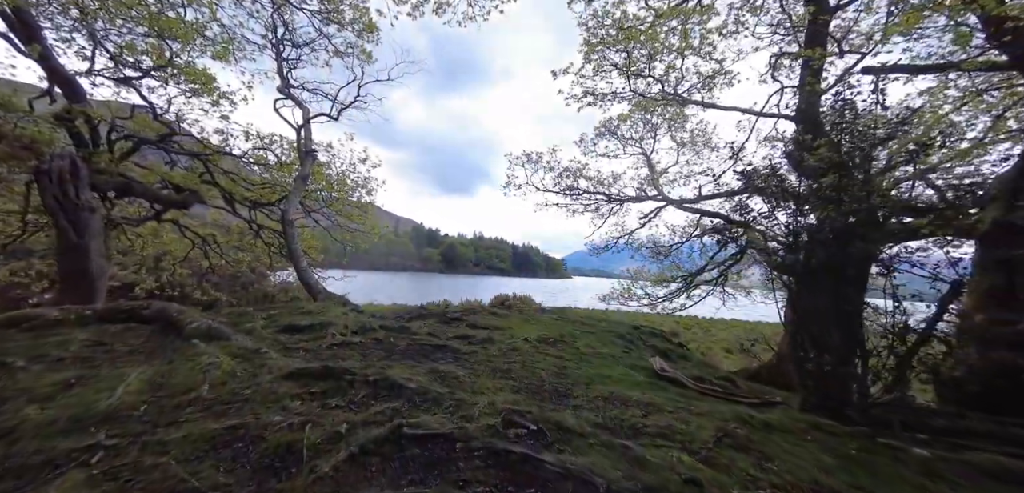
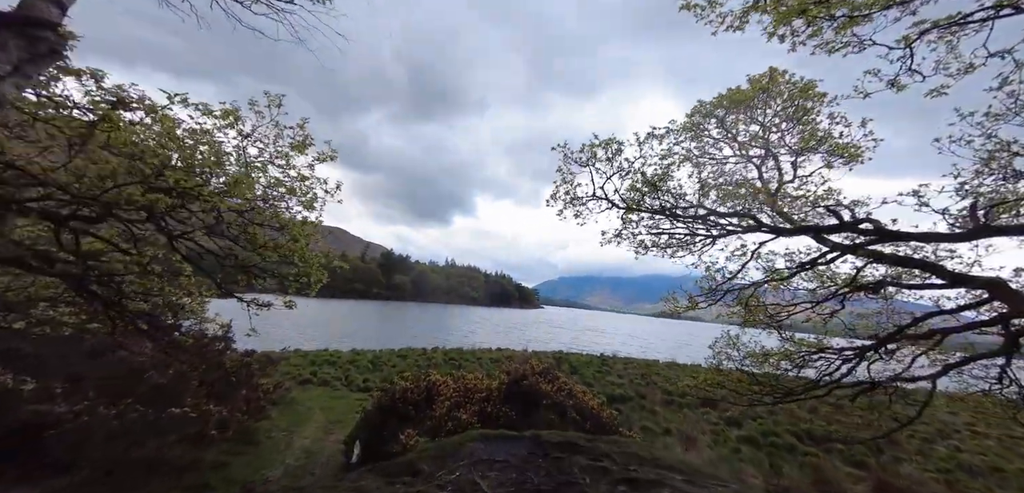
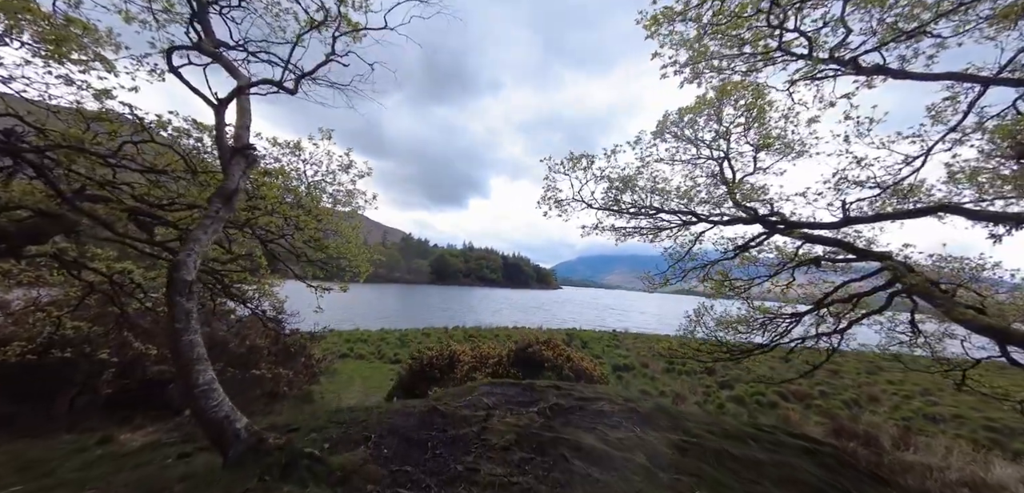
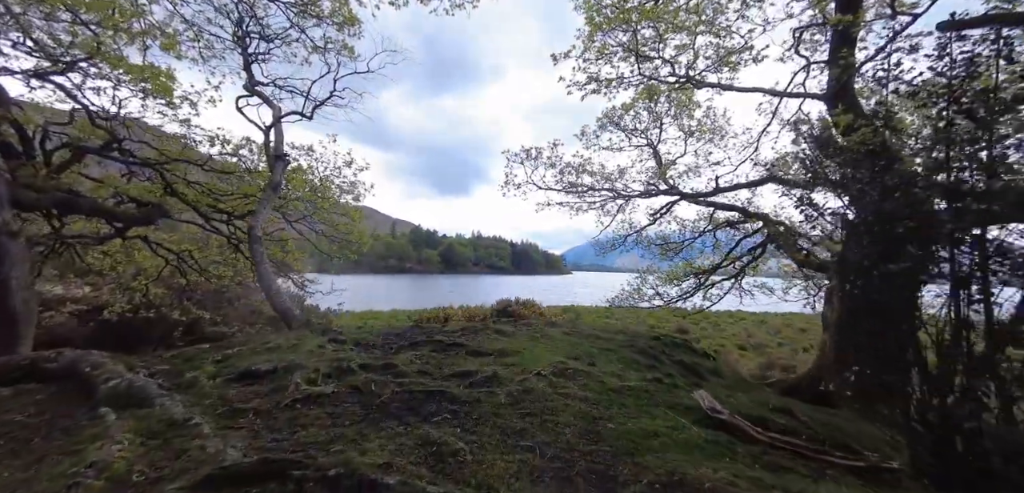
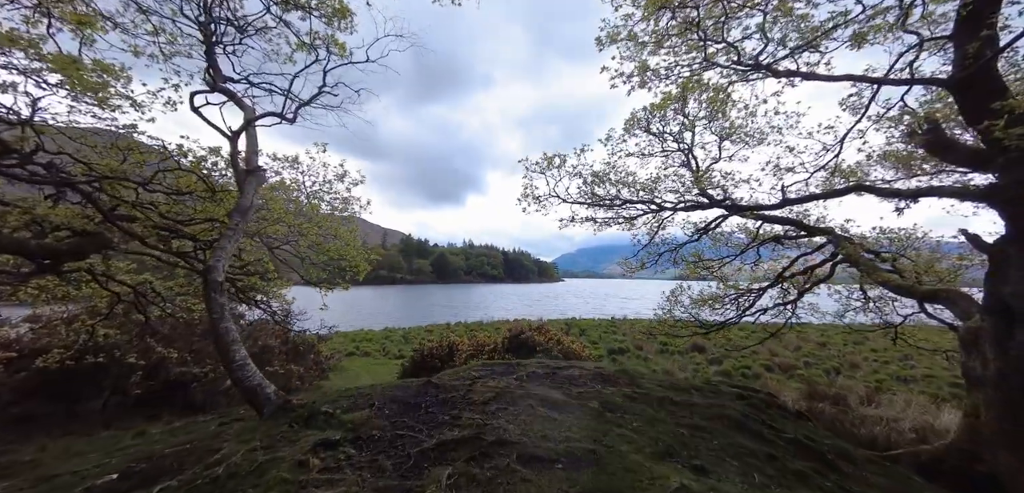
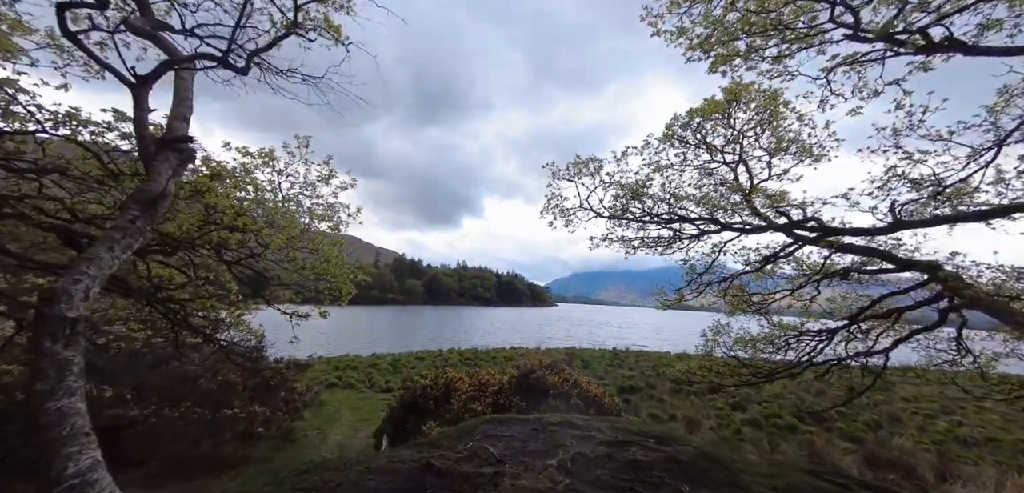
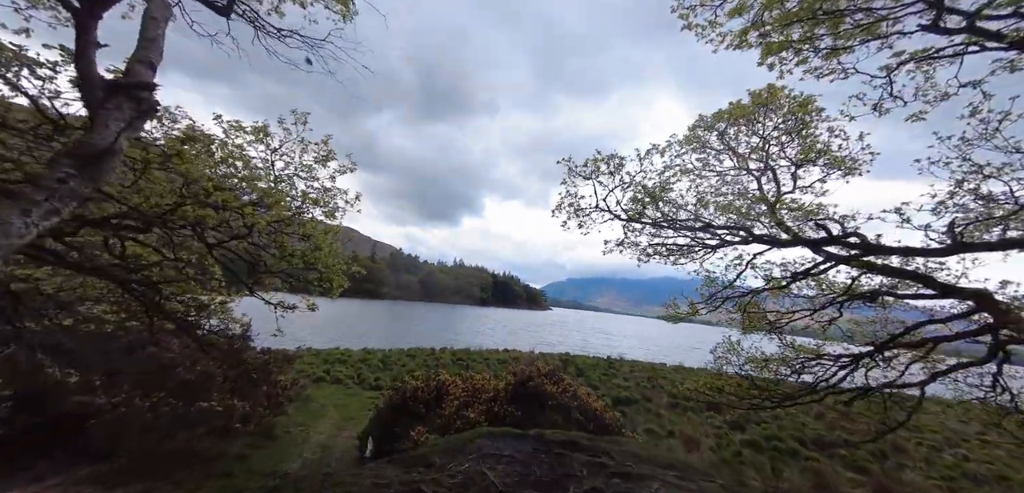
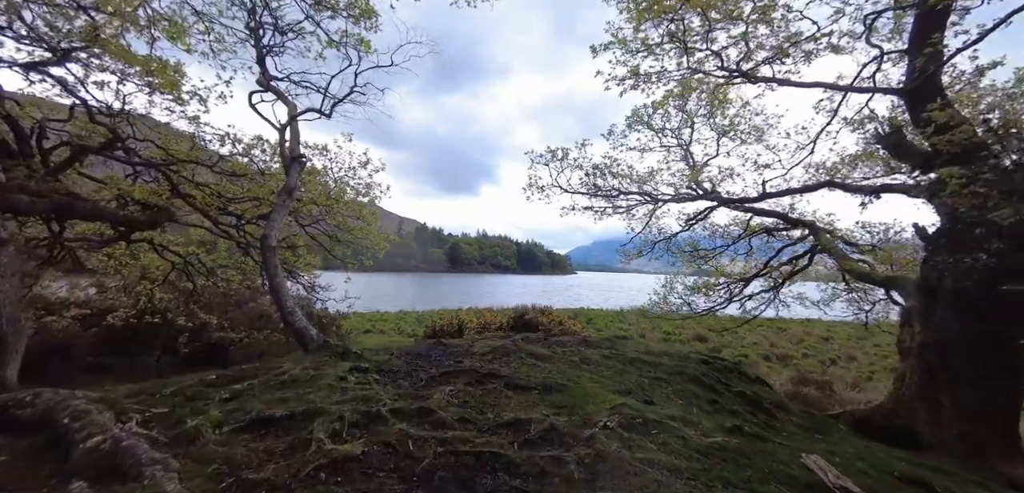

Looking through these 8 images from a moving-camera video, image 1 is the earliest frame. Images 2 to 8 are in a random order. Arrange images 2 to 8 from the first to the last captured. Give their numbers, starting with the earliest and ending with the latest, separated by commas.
4, 8, 5, 3, 6, 7, 2
